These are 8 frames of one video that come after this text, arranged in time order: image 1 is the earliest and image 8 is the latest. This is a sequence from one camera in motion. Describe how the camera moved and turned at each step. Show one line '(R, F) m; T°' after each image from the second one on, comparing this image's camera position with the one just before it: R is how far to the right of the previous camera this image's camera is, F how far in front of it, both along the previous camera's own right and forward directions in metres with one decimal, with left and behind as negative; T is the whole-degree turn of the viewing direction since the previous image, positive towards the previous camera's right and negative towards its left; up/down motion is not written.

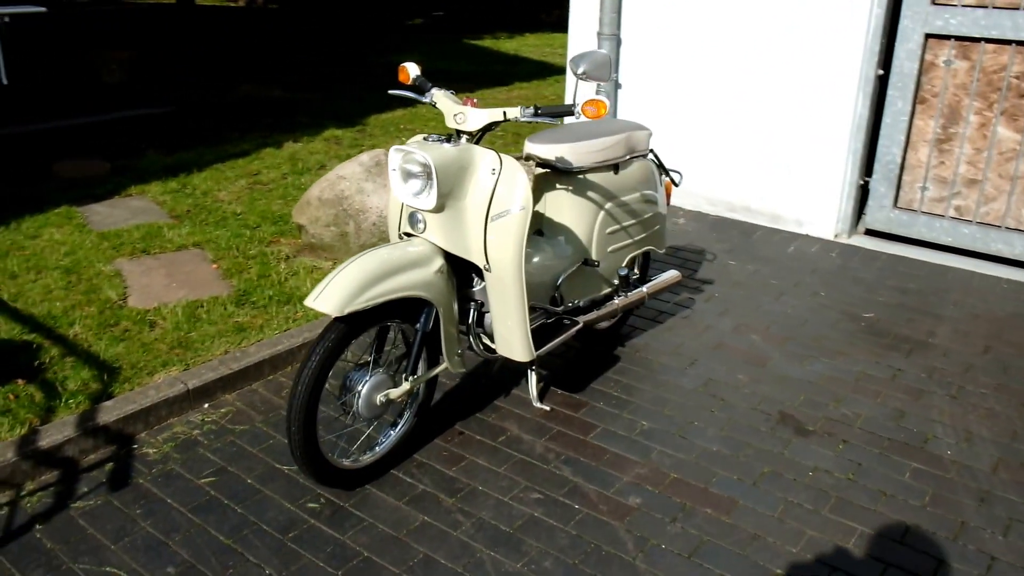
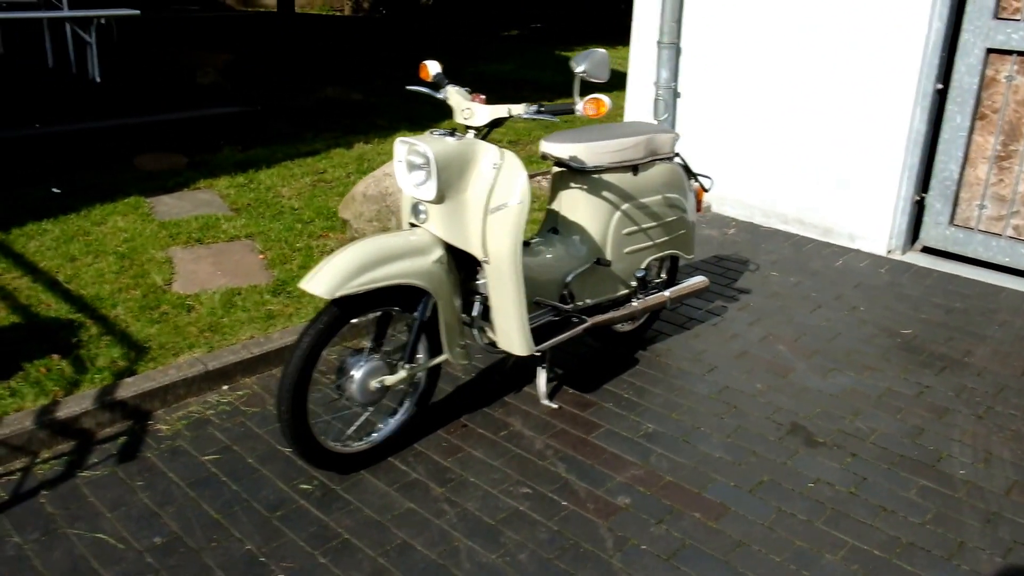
(+0.4, 0.0) m; -6°
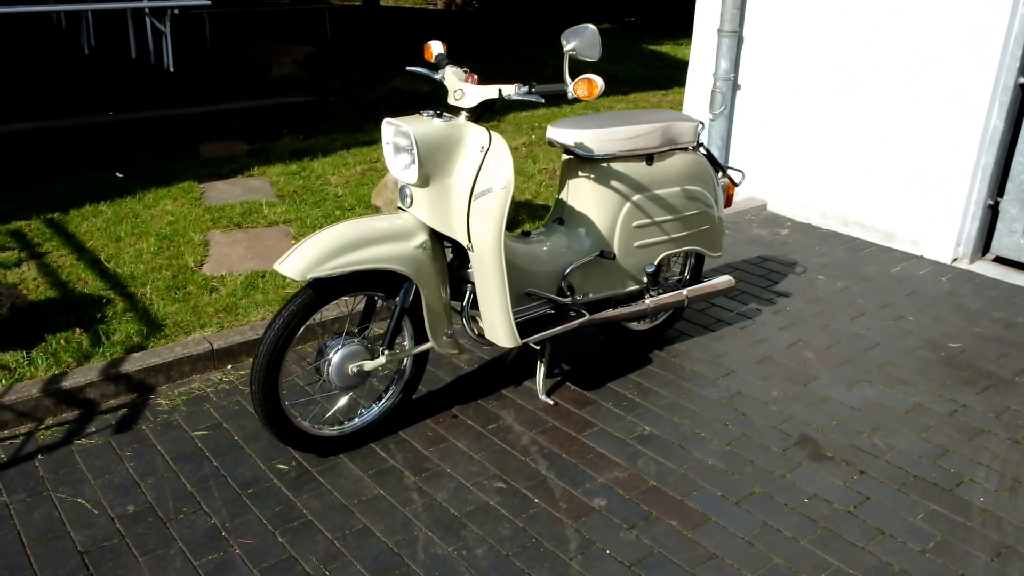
(+0.5, +0.1) m; -7°
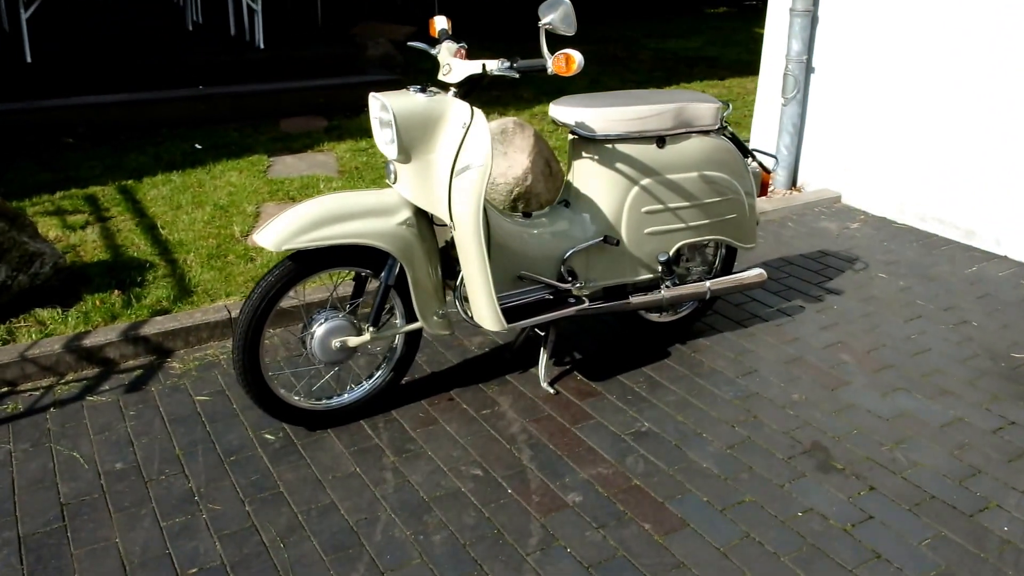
(+0.5, +0.1) m; -8°
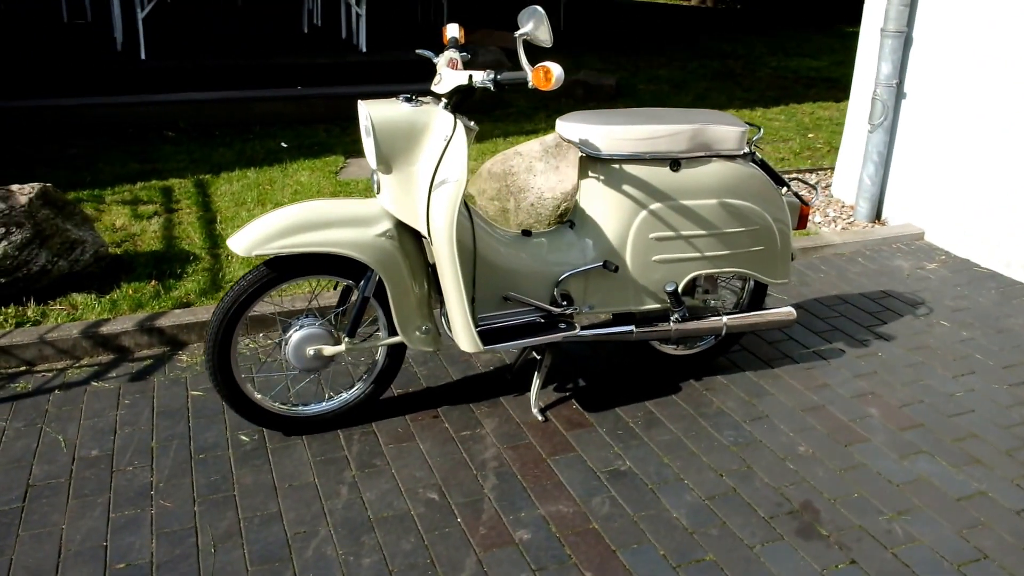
(+0.6, +0.2) m; -9°
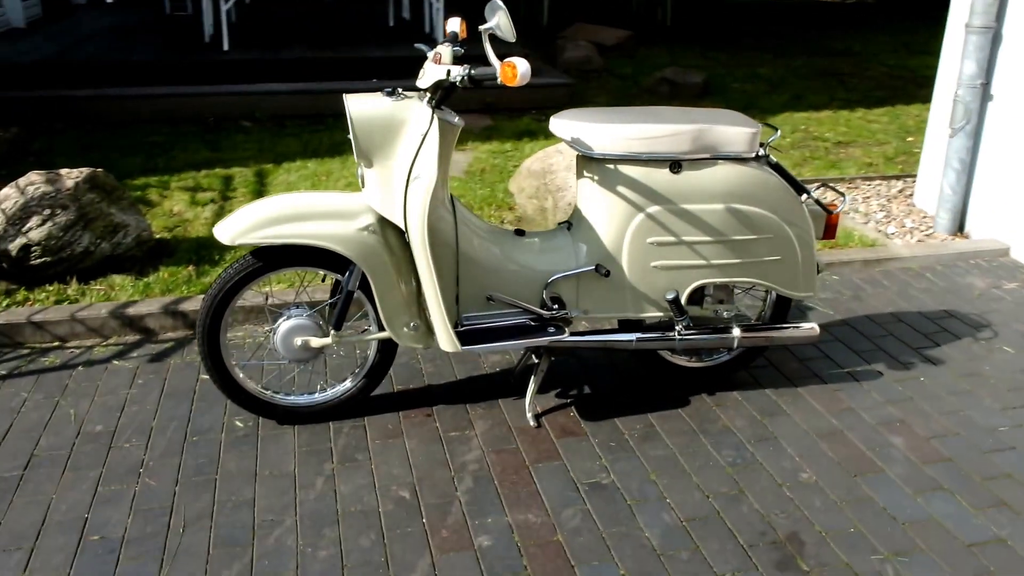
(+0.5, +0.1) m; -8°
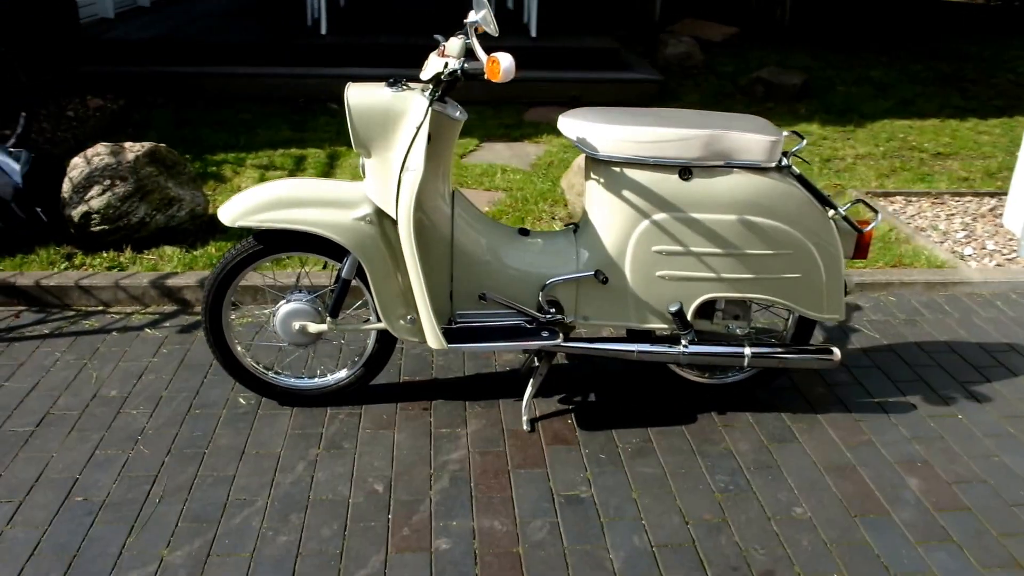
(+0.5, +0.1) m; -8°
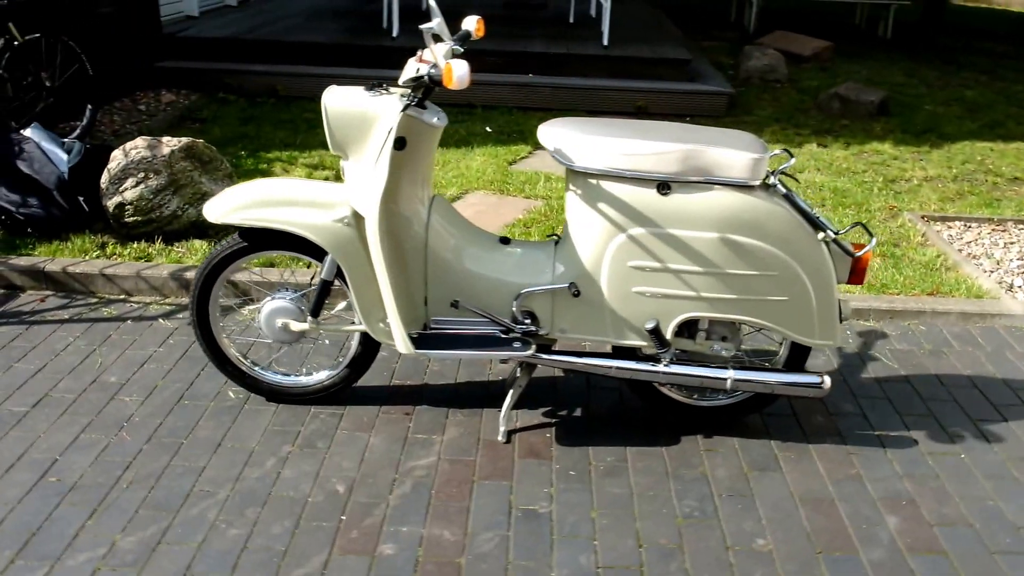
(+0.4, +0.1) m; -6°
